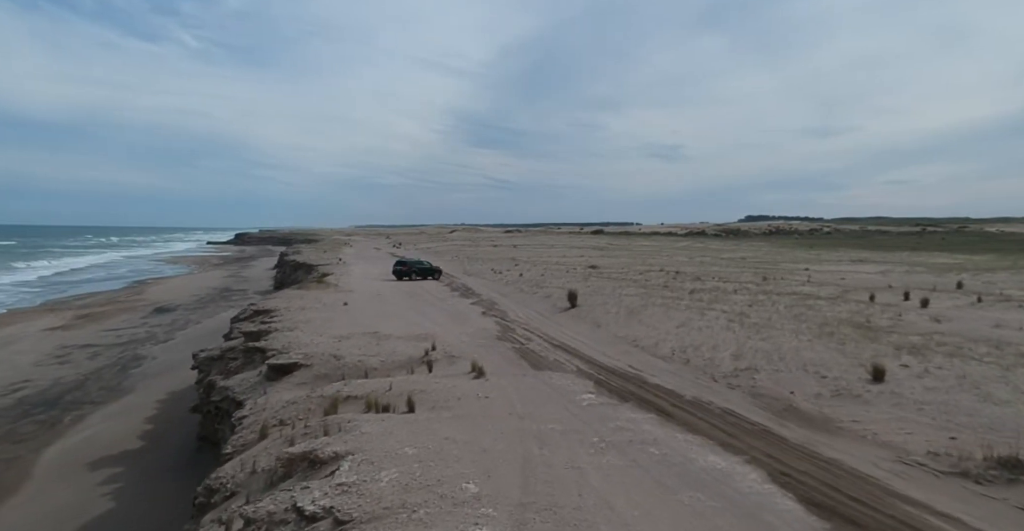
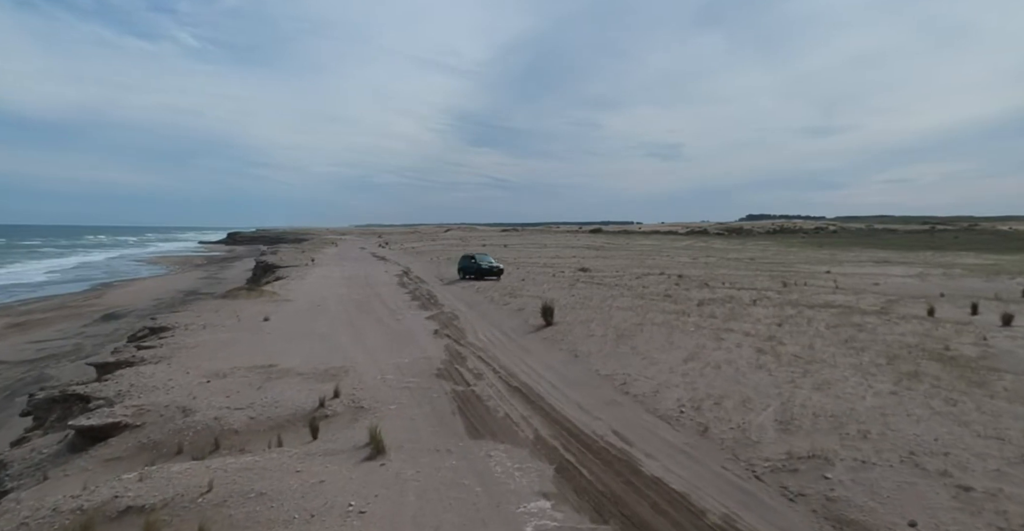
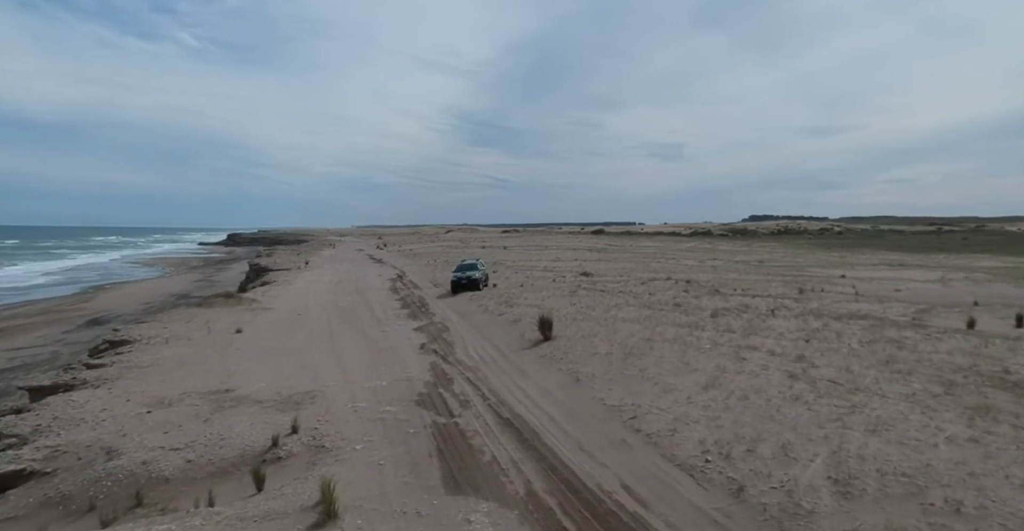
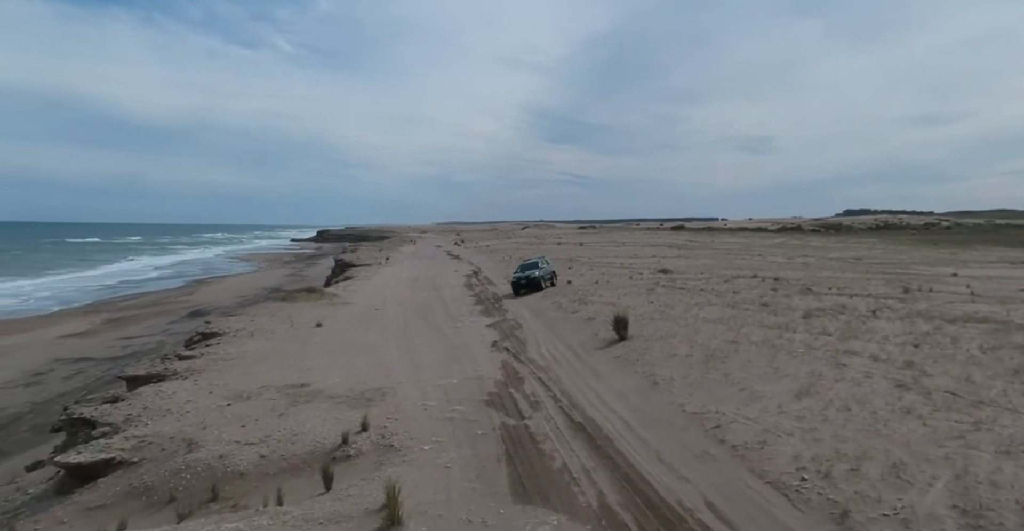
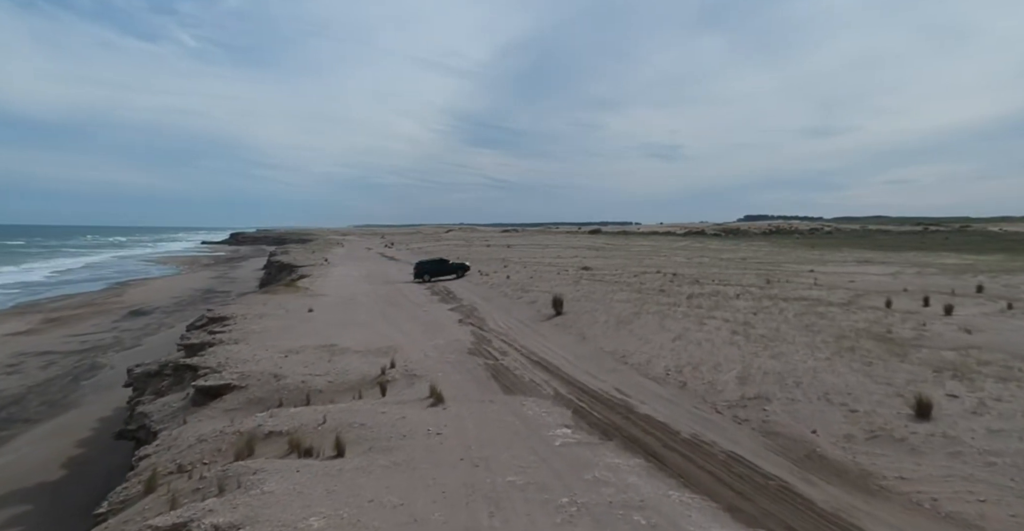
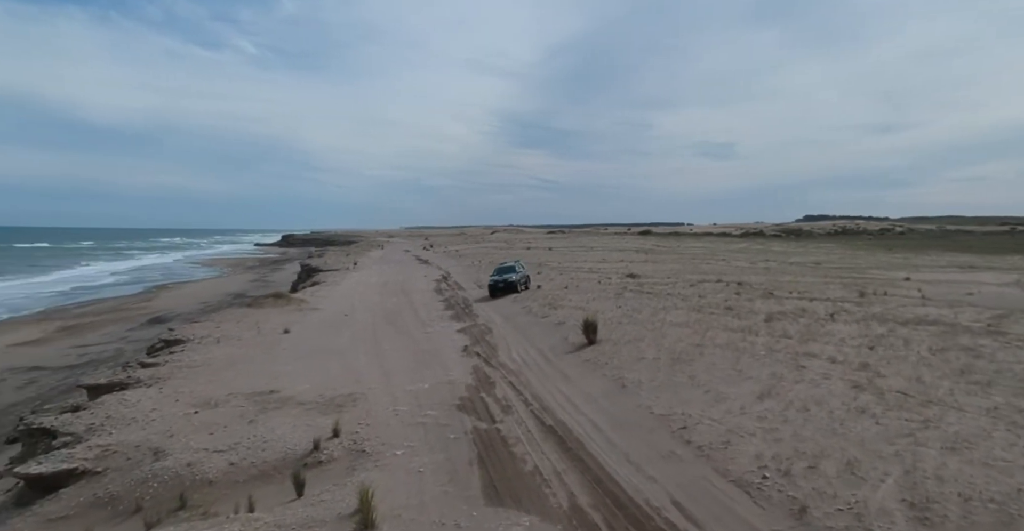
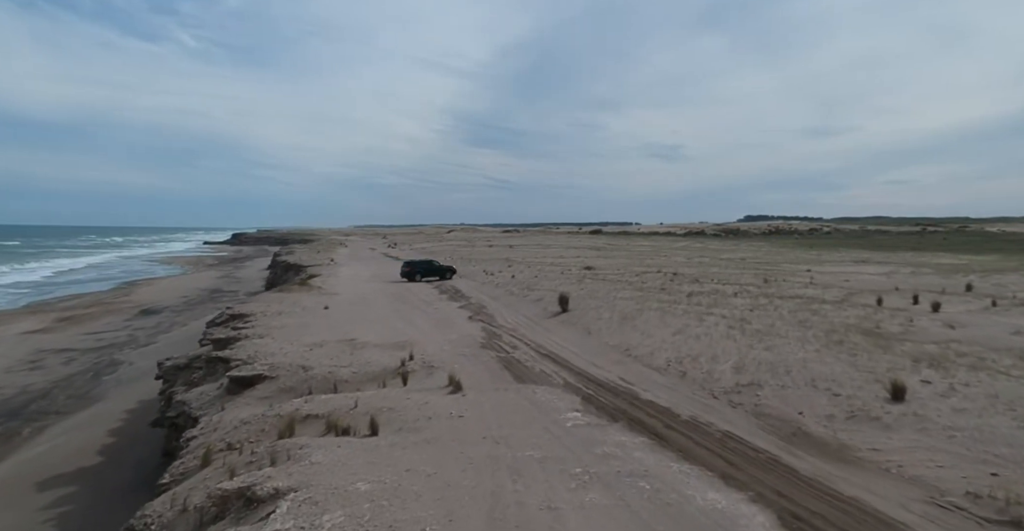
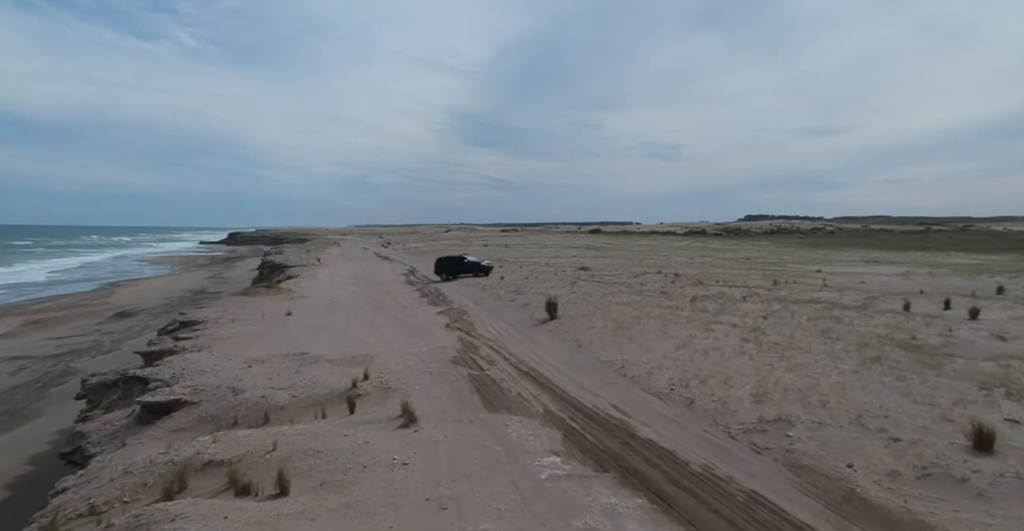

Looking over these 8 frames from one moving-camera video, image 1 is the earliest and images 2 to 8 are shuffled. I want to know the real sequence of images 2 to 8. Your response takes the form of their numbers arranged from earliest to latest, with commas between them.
7, 5, 8, 2, 3, 6, 4
